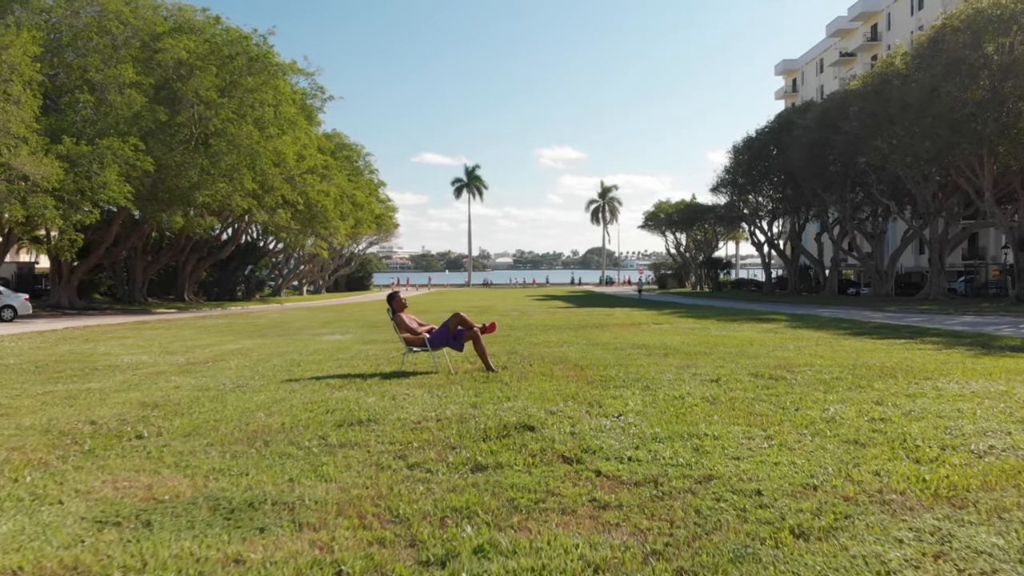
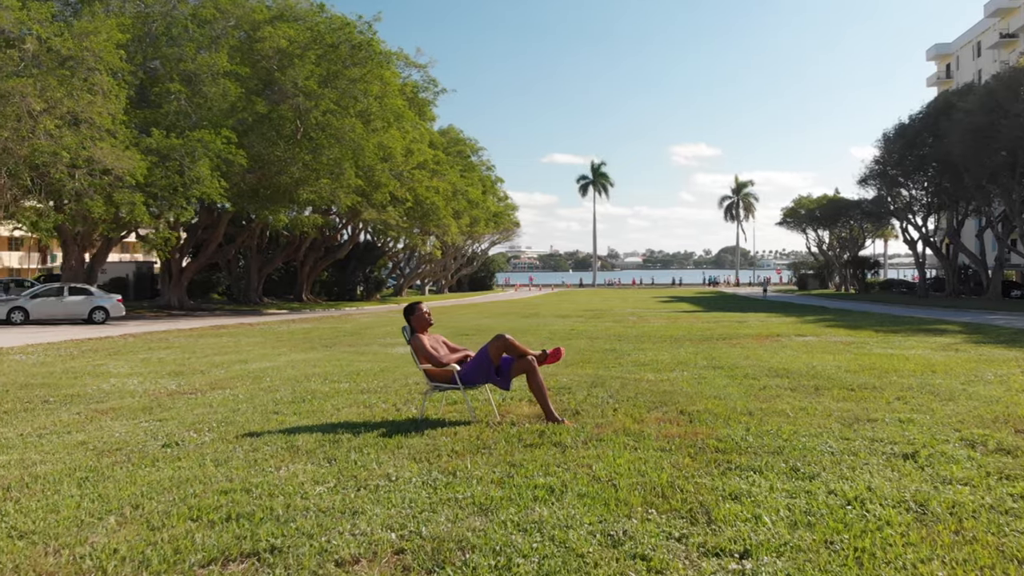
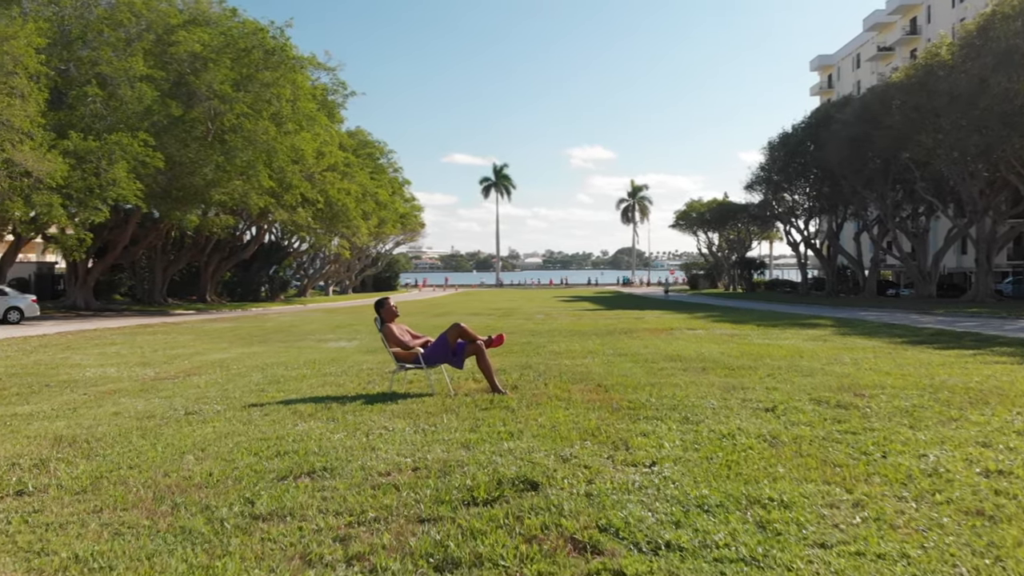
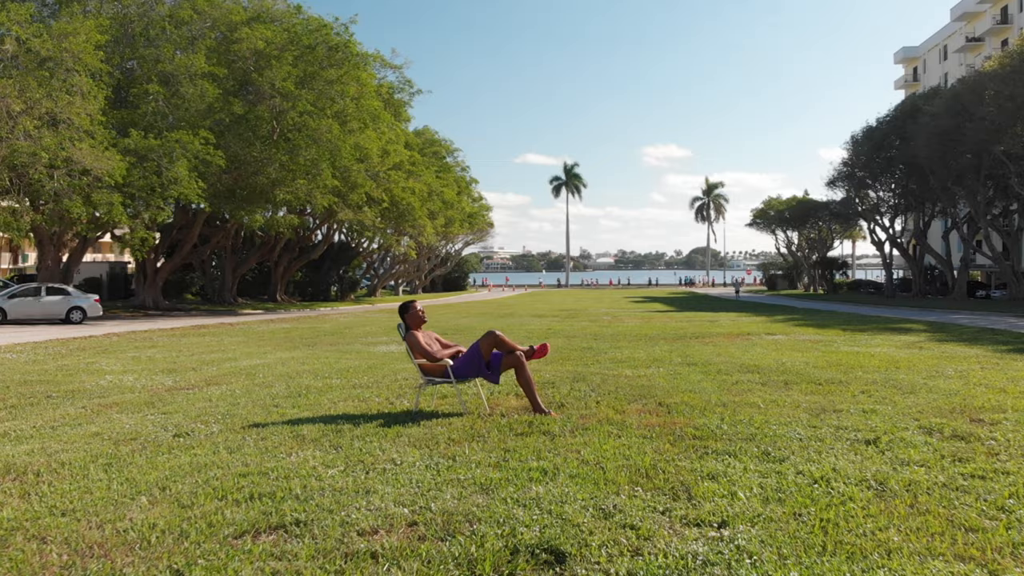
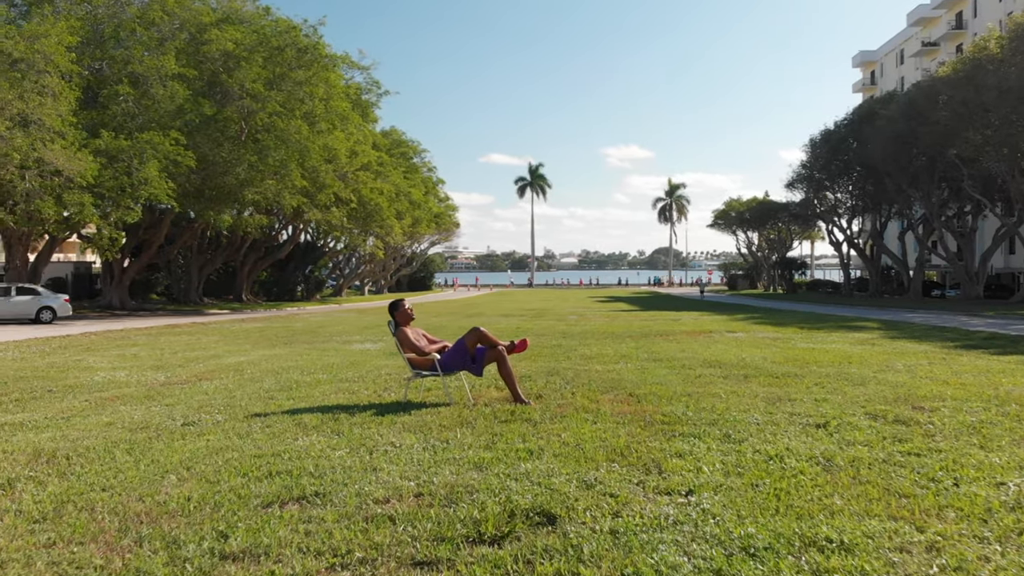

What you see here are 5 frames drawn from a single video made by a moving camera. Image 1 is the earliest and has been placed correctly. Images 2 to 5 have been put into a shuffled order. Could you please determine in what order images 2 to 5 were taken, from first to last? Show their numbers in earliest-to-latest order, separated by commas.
3, 5, 4, 2
